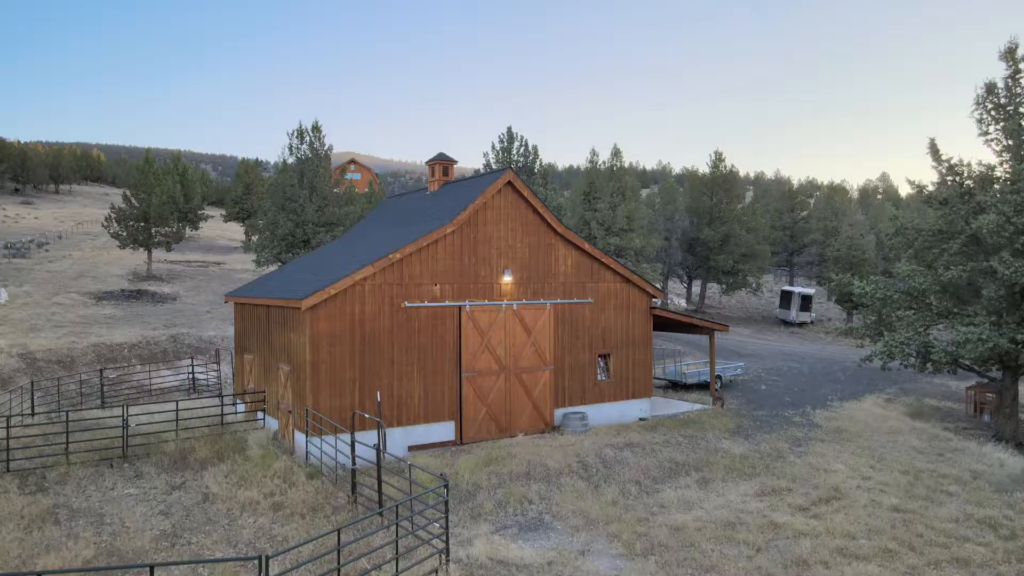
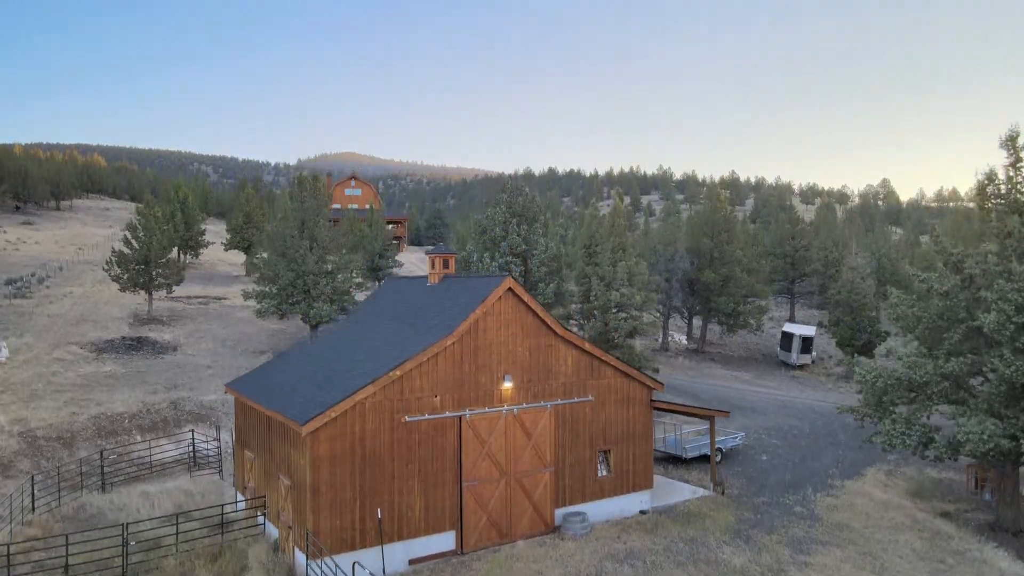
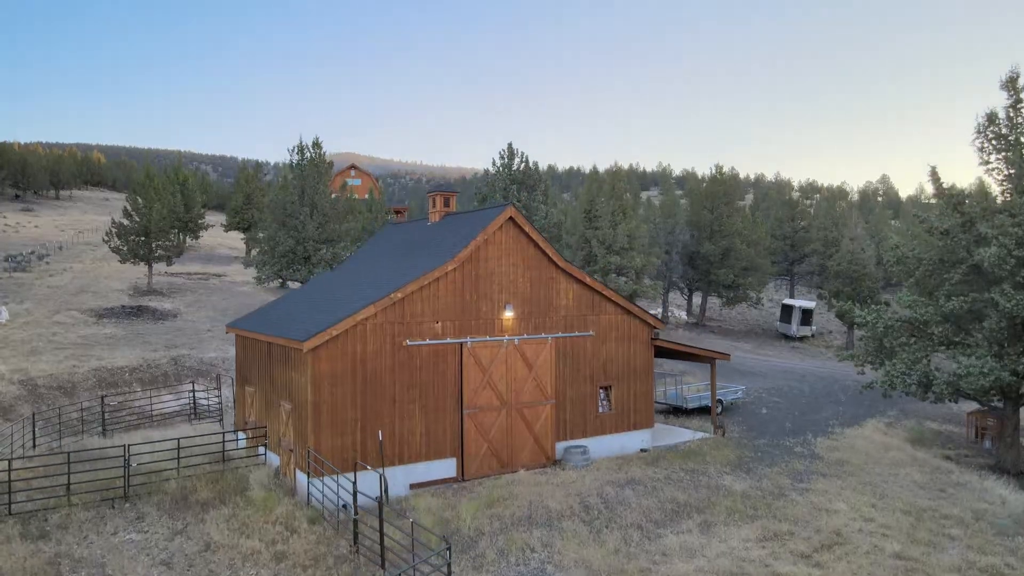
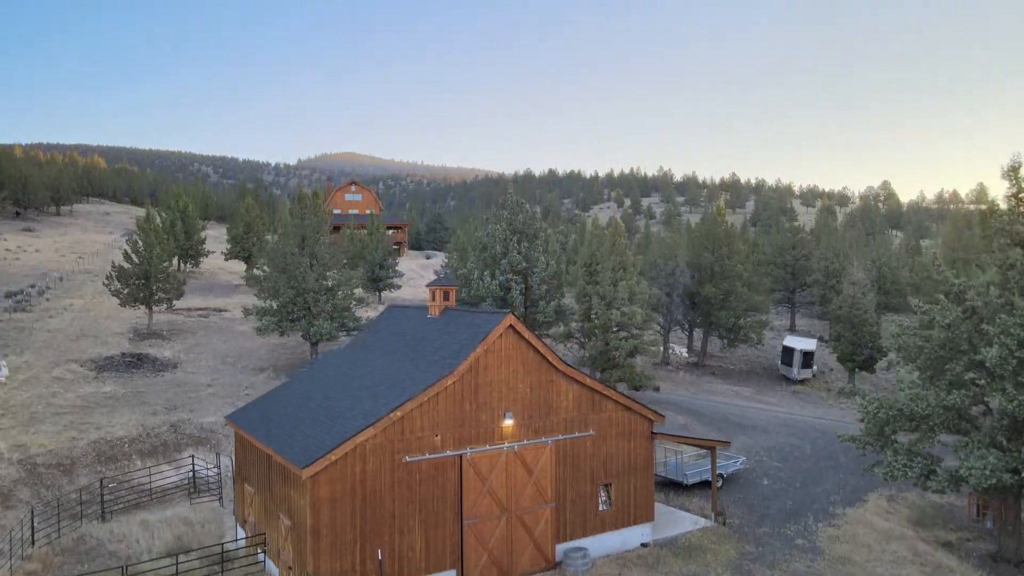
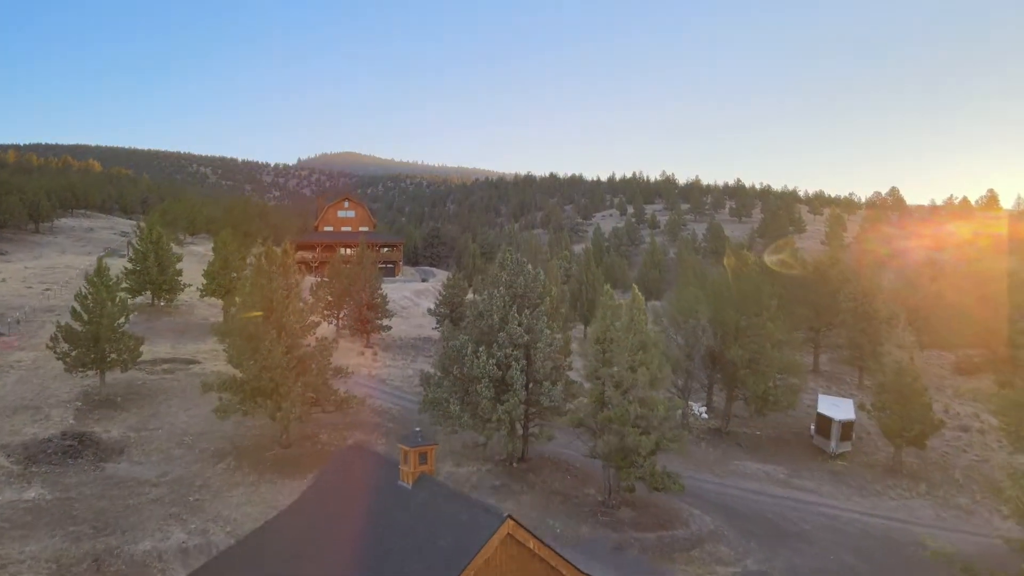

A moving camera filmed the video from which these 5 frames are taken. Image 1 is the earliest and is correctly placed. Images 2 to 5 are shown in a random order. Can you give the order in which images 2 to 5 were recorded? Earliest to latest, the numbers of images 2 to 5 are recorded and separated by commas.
3, 2, 4, 5
